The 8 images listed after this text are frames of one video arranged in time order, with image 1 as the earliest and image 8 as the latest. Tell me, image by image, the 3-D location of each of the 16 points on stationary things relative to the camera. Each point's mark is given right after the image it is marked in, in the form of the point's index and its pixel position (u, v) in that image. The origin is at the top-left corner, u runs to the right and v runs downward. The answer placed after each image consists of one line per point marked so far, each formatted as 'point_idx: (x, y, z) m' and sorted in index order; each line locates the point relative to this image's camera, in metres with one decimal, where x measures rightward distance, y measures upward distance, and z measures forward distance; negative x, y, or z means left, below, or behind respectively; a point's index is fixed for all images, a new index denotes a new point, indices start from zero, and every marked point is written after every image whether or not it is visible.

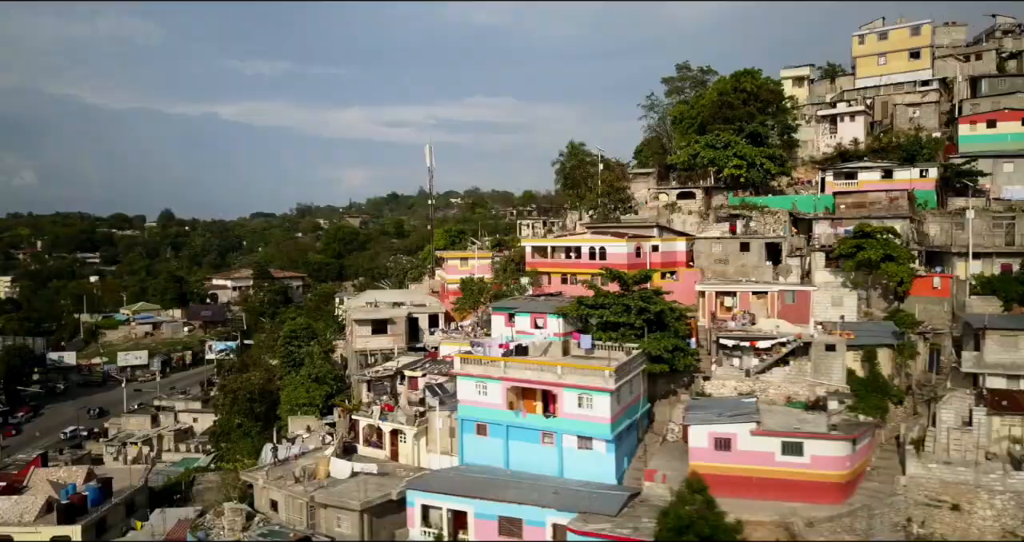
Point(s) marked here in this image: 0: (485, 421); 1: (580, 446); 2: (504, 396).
0: (-0.7, -3.9, +19.7) m
1: (+1.7, -4.3, +18.4) m
2: (-0.2, -3.2, +19.4) m
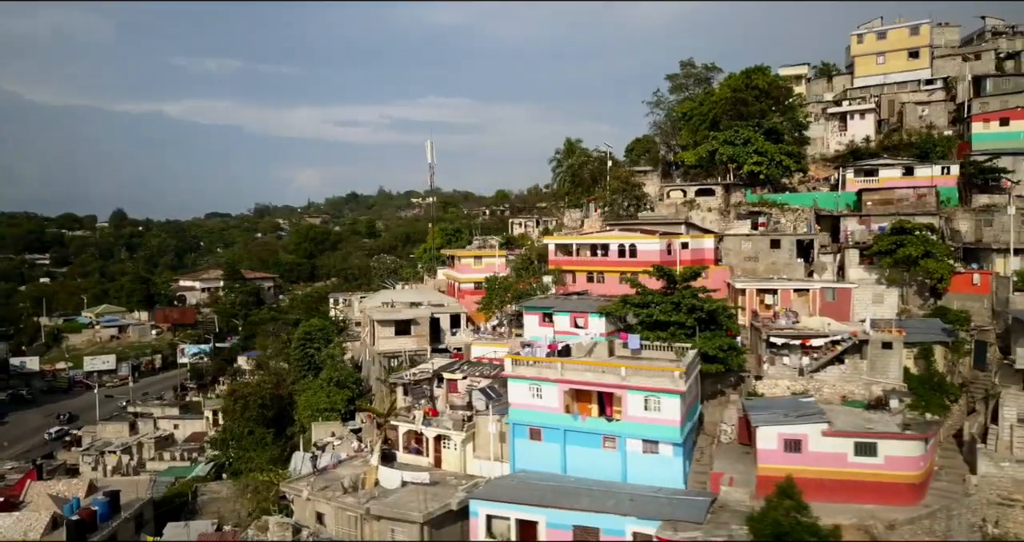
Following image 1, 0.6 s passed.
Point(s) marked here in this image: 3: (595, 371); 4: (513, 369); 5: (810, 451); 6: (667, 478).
0: (+0.7, -3.9, +18.8) m
1: (+3.1, -4.2, +17.7) m
2: (+1.2, -3.2, +18.5) m
3: (+2.0, -2.4, +18.2) m
4: (0.0, -2.5, +19.1) m
5: (+6.8, -4.1, +17.4) m
6: (+3.6, -4.8, +17.5) m
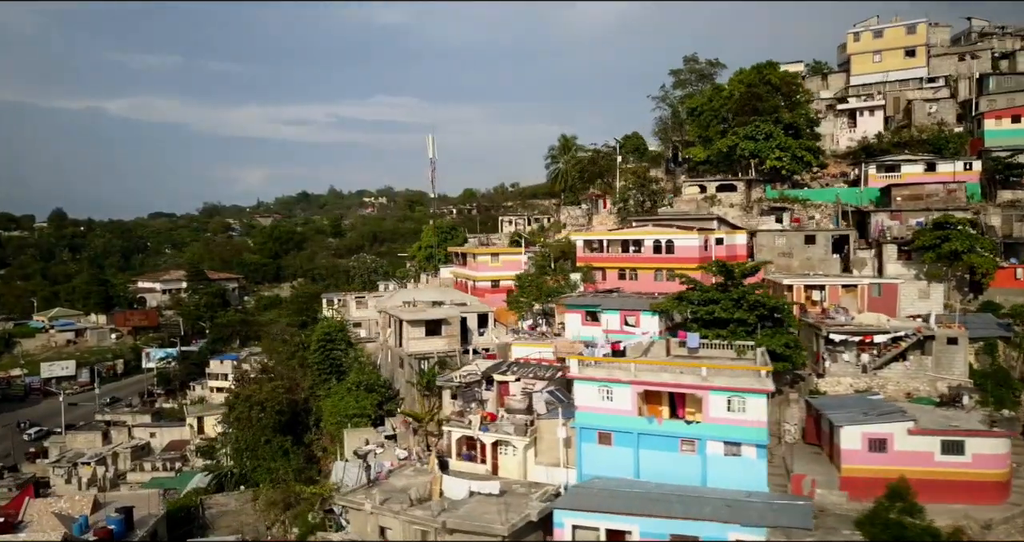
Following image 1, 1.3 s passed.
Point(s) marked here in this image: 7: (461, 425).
0: (+2.3, -3.8, +17.9) m
1: (+4.8, -4.1, +17.0) m
2: (+2.8, -3.1, +17.7) m
3: (+3.7, -2.3, +17.4) m
4: (+1.6, -2.4, +18.1) m
5: (+8.6, -4.0, +16.9) m
6: (+5.3, -4.7, +16.8) m
7: (-1.3, -4.0, +19.5) m
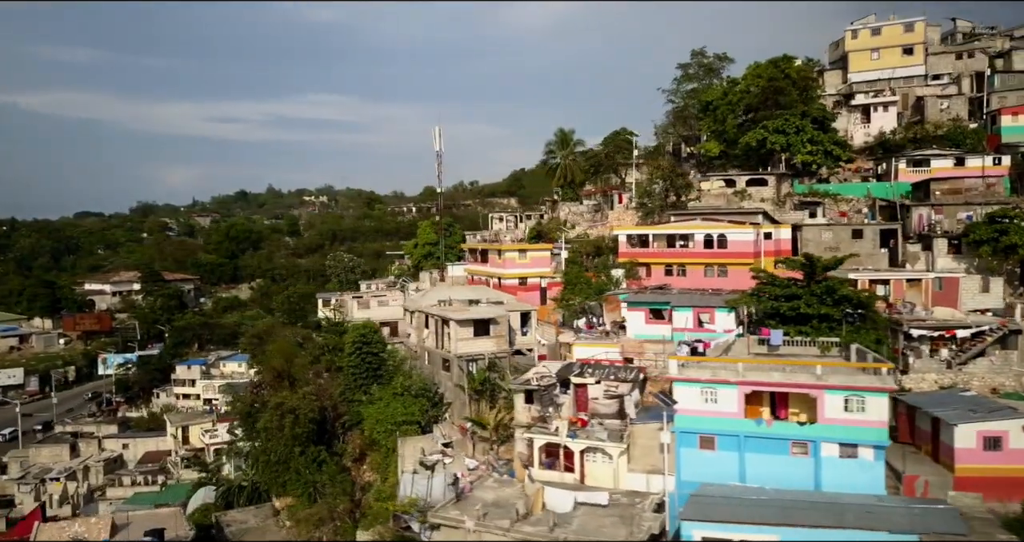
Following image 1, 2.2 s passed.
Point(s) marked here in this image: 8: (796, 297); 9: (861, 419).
0: (+4.5, -3.6, +16.9) m
1: (+7.1, -3.9, +16.2) m
2: (+5.0, -2.9, +16.7) m
3: (+5.9, -2.2, +16.5) m
4: (+3.8, -2.2, +17.1) m
5: (+10.8, -3.8, +16.4) m
6: (+7.6, -4.5, +16.0) m
7: (+0.8, -3.9, +18.2) m
8: (+7.4, -0.7, +19.8) m
9: (+7.3, -3.1, +16.0) m
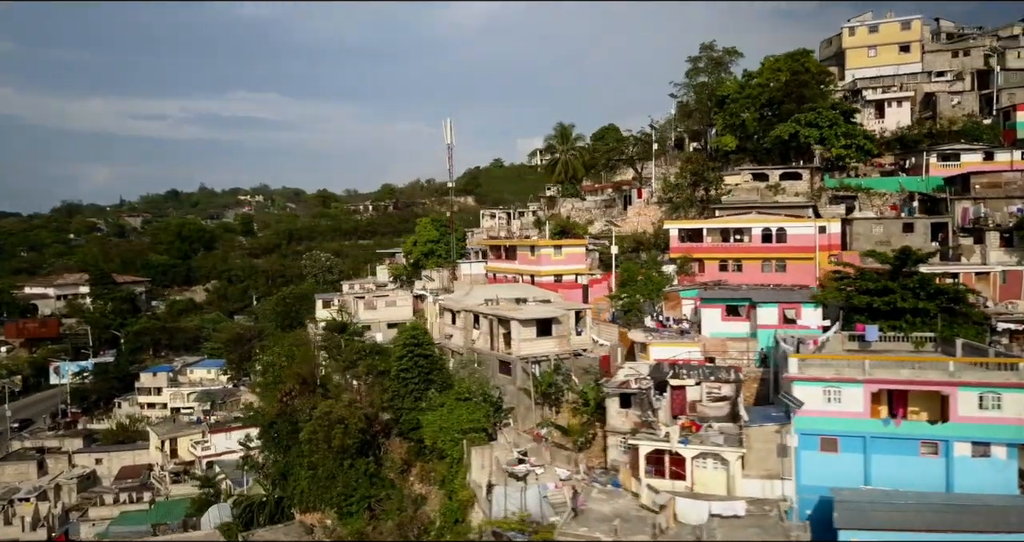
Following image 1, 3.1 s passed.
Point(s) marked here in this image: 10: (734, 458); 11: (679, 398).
0: (+6.9, -3.5, +16.1) m
1: (+9.5, -3.8, +15.6) m
2: (+7.4, -2.8, +15.9) m
3: (+8.3, -2.0, +15.8) m
4: (+6.2, -2.1, +16.2) m
5: (+13.2, -3.6, +16.1) m
6: (+10.0, -4.4, +15.5) m
7: (+3.1, -3.7, +17.0) m
8: (+9.5, -0.5, +19.2) m
9: (+9.8, -3.0, +15.4) m
10: (+4.7, -4.0, +16.2) m
11: (+4.0, -3.0, +17.9) m
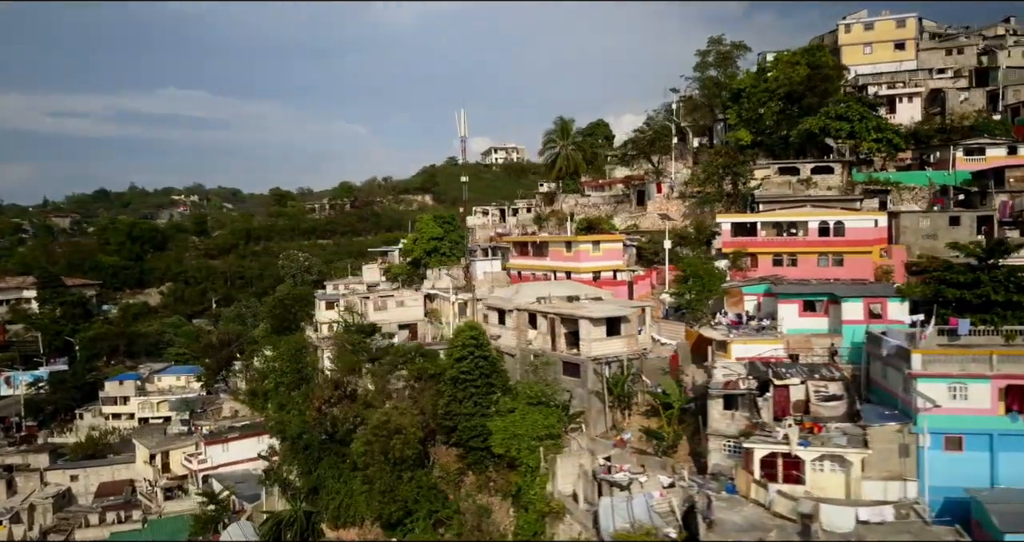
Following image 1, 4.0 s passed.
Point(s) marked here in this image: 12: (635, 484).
0: (+9.2, -3.3, +15.5) m
1: (+11.9, -3.6, +15.2) m
2: (+9.8, -2.6, +15.4) m
3: (+10.6, -1.8, +15.3) m
4: (+8.5, -1.9, +15.5) m
5: (+15.5, -3.4, +16.0) m
6: (+12.4, -4.2, +15.1) m
7: (+5.3, -3.6, +16.1) m
8: (+11.6, -0.3, +18.8) m
9: (+12.1, -2.8, +15.0) m
10: (+7.0, -3.8, +15.5) m
11: (+6.1, -2.8, +17.1) m
12: (+2.7, -4.7, +16.7) m
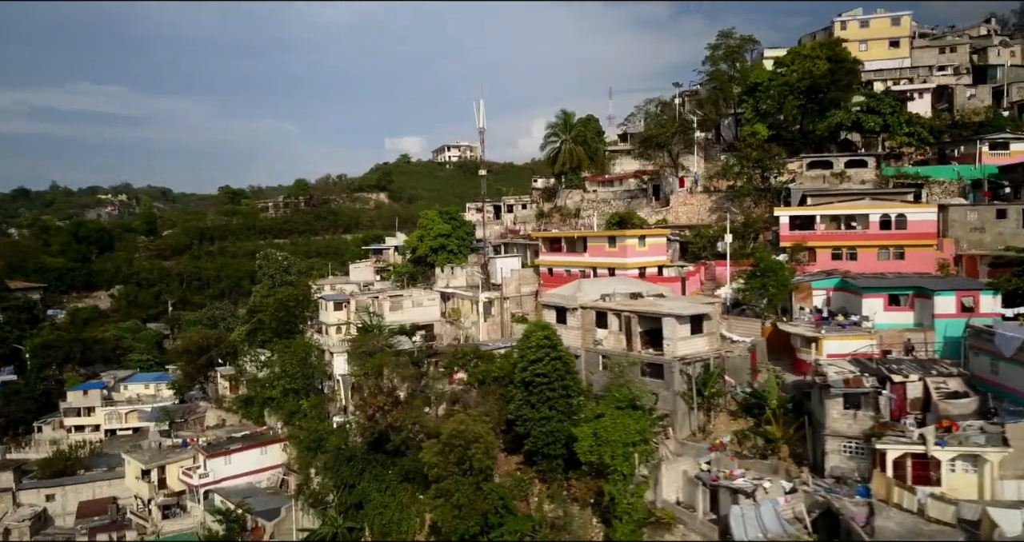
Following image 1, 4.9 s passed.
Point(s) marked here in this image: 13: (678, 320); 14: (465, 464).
0: (+11.7, -3.1, +15.1) m
1: (+14.3, -3.4, +15.0) m
2: (+12.2, -2.4, +15.0) m
3: (+13.1, -1.6, +15.0) m
4: (+10.9, -1.8, +15.0) m
5: (+17.9, -3.2, +16.1) m
6: (+14.9, -3.9, +15.0) m
7: (+7.8, -3.4, +15.4) m
8: (+13.7, -0.1, +18.6) m
9: (+14.6, -2.5, +14.8) m
10: (+9.5, -3.7, +14.9) m
11: (+8.5, -2.7, +16.4) m
12: (+5.0, -4.6, +15.8) m
13: (+4.2, -1.3, +19.5) m
14: (-1.2, -4.8, +18.8) m
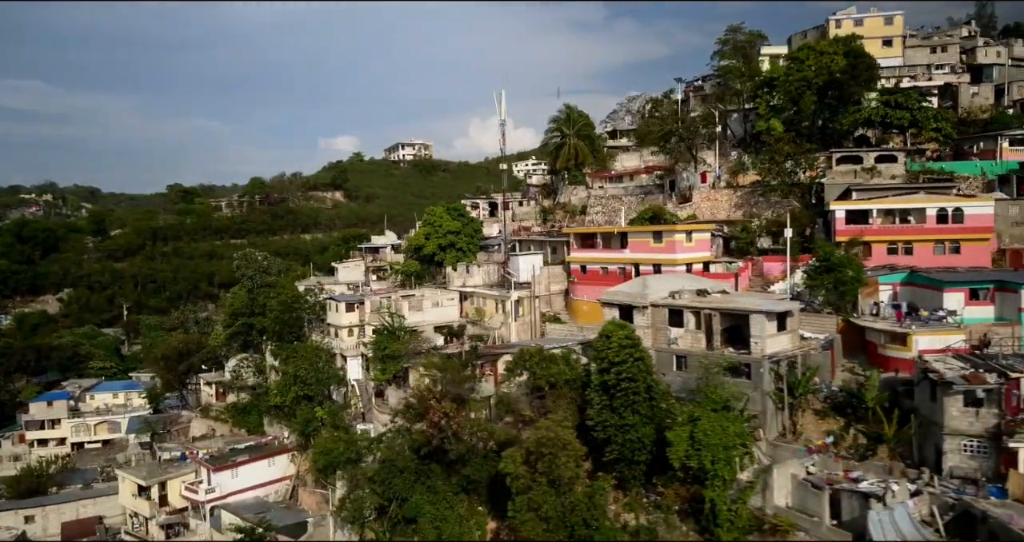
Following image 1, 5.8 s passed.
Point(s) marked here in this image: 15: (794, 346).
0: (+14.0, -2.9, +14.9) m
1: (+16.7, -3.2, +15.1) m
2: (+14.6, -2.2, +14.9) m
3: (+15.4, -1.4, +15.0) m
4: (+13.3, -1.6, +14.8) m
5: (+20.1, -3.0, +16.4) m
6: (+17.2, -3.7, +15.1) m
7: (+10.1, -3.3, +14.9) m
8: (+15.7, +0.1, +18.6) m
9: (+17.0, -2.3, +14.9) m
10: (+11.9, -3.5, +14.6) m
11: (+10.7, -2.5, +16.0) m
12: (+7.4, -4.5, +15.1) m
13: (+6.2, -1.1, +18.8) m
14: (+0.9, -4.7, +17.6) m
15: (+7.2, -1.9, +19.7) m
